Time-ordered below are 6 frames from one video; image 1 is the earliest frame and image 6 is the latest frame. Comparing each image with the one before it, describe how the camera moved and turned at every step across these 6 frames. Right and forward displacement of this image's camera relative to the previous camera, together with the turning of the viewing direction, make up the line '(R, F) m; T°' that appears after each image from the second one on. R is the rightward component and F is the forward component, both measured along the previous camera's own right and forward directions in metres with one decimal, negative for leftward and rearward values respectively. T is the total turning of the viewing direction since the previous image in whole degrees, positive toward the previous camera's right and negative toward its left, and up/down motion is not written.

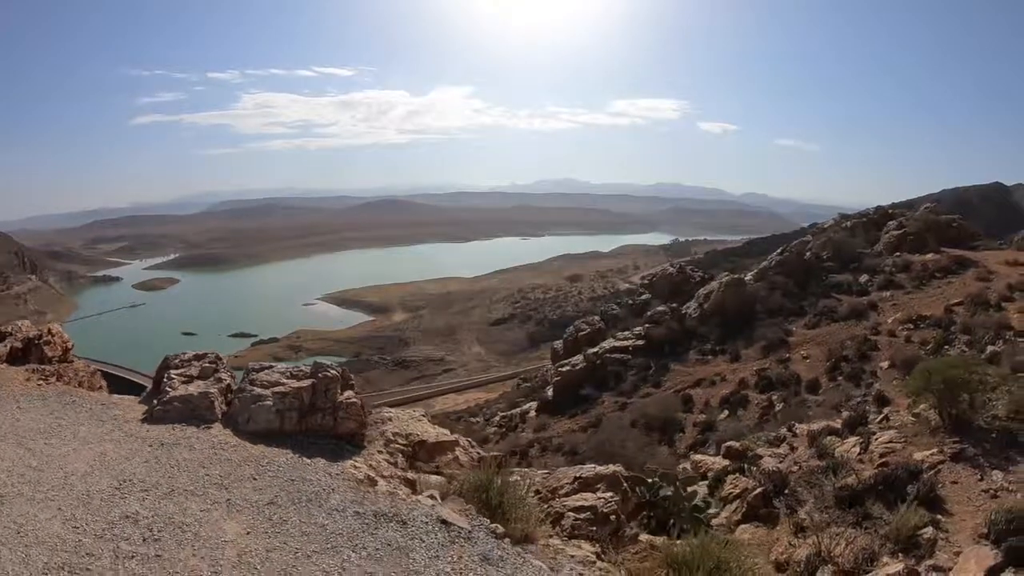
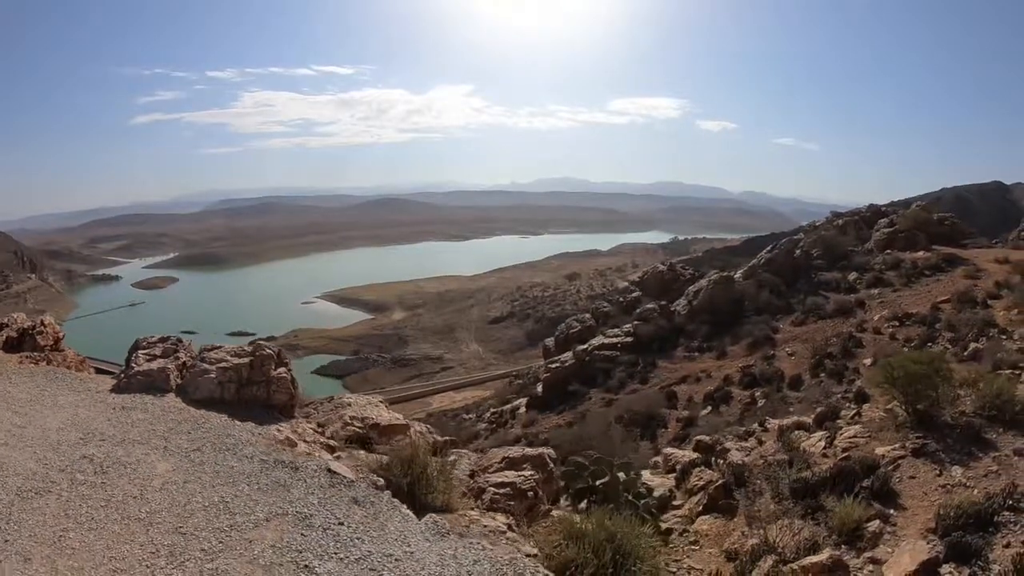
(+0.3, 0.0) m; 0°
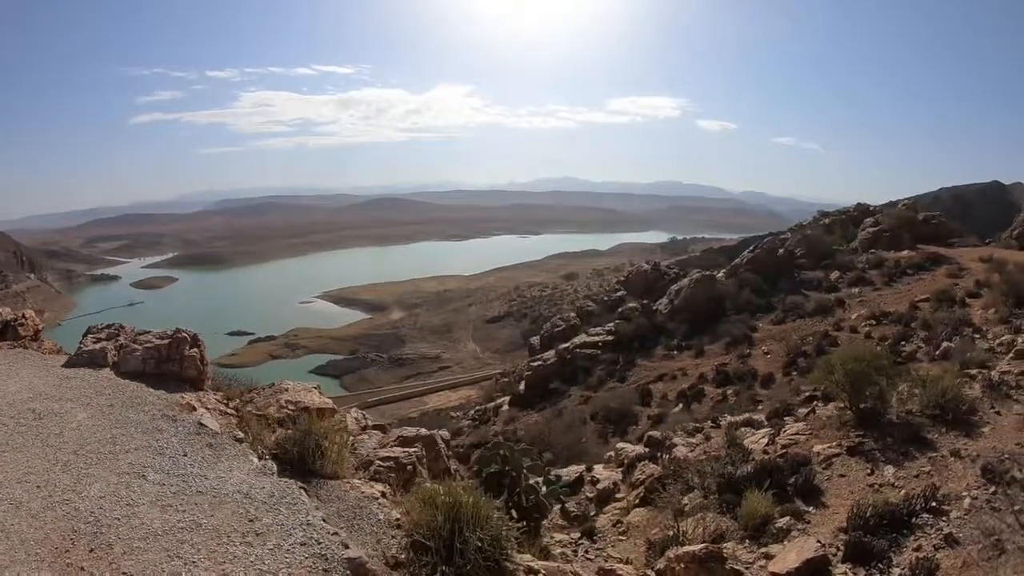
(+0.5, 0.0) m; 0°
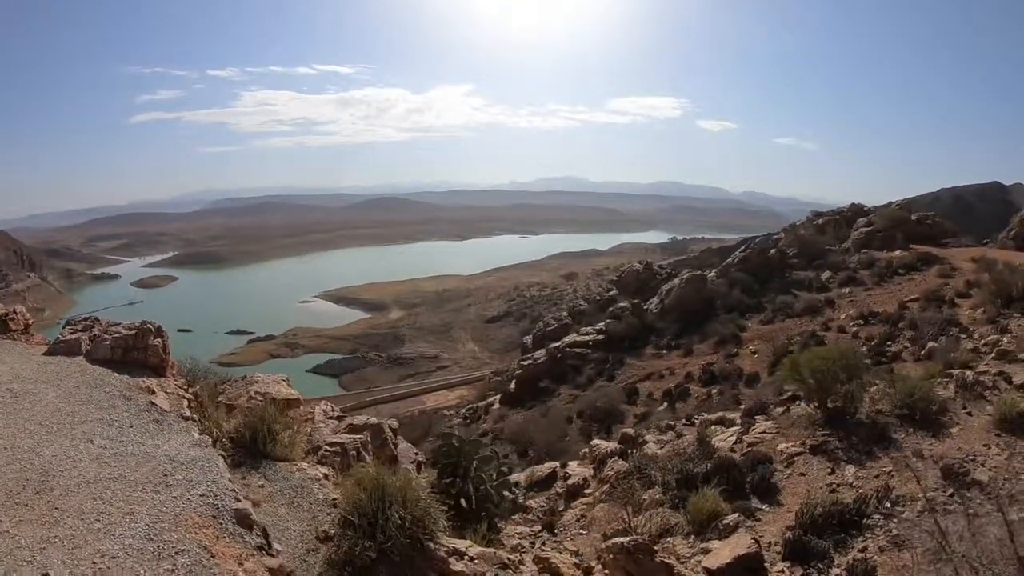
(+0.3, 0.0) m; 0°
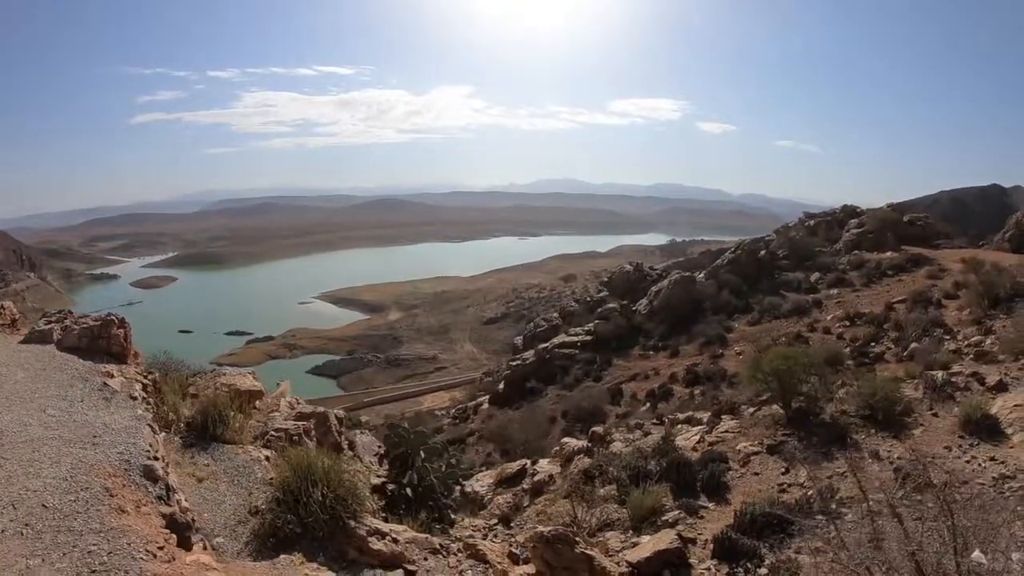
(+0.3, 0.0) m; 0°
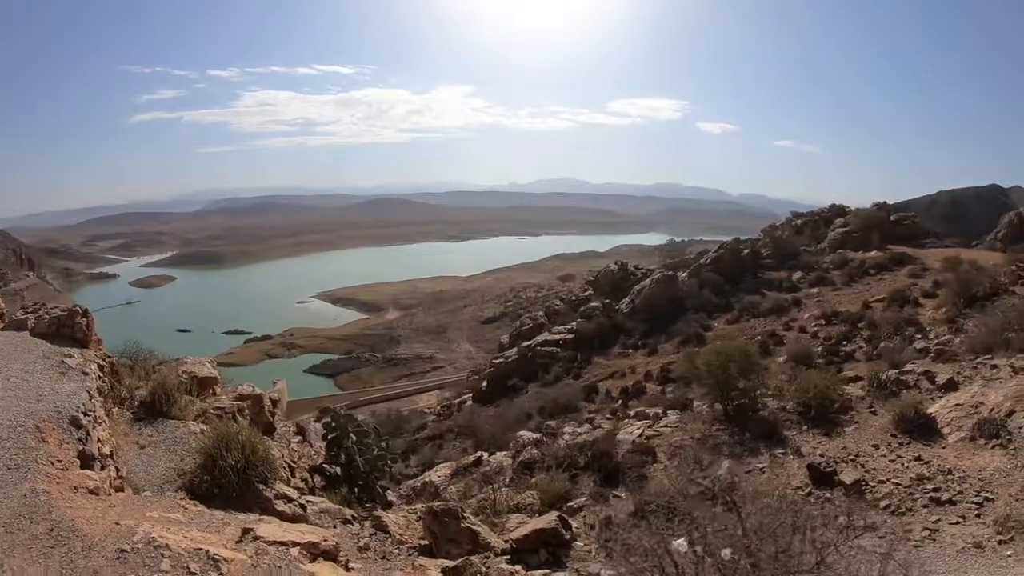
(+0.5, -0.1) m; 0°
